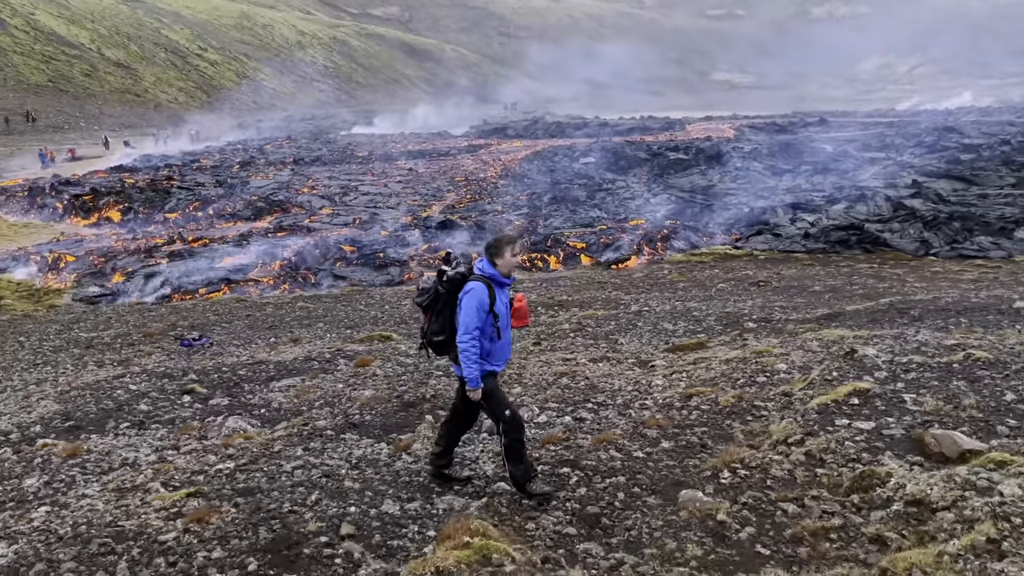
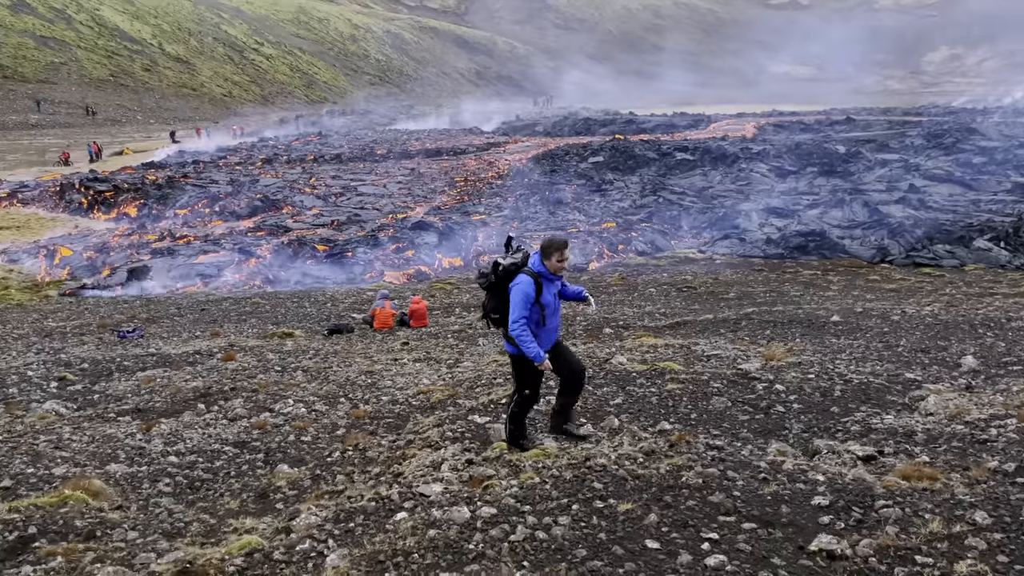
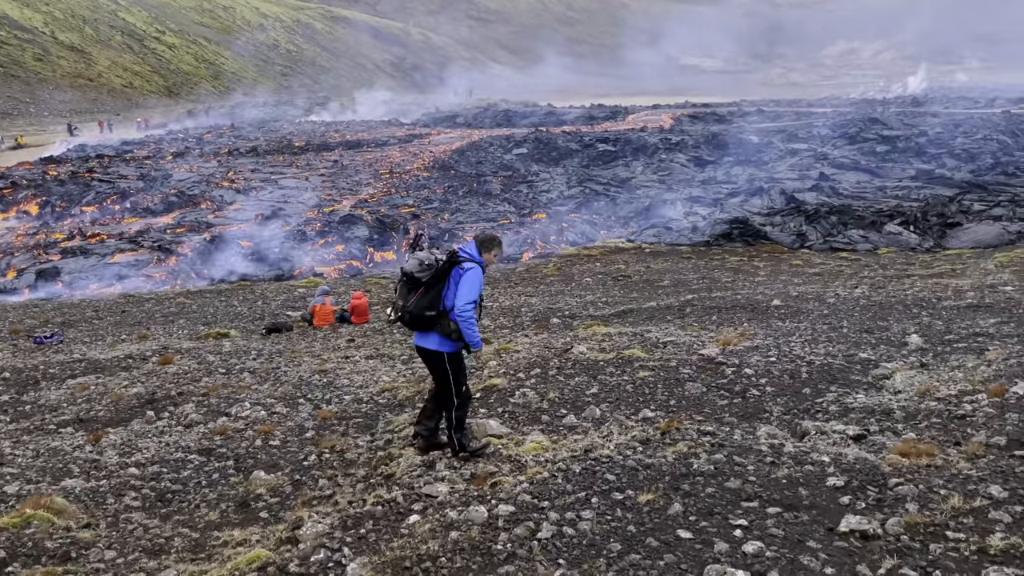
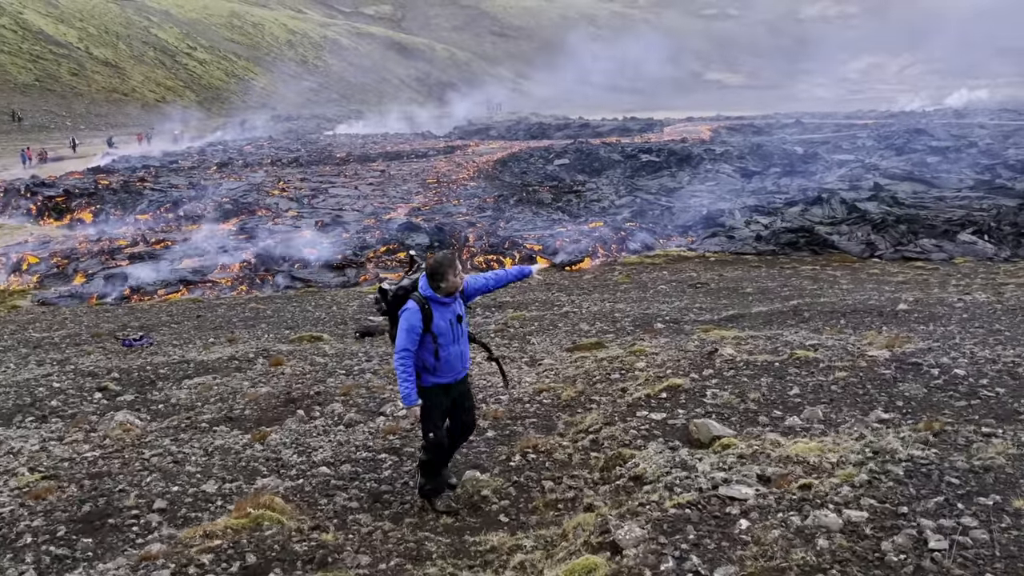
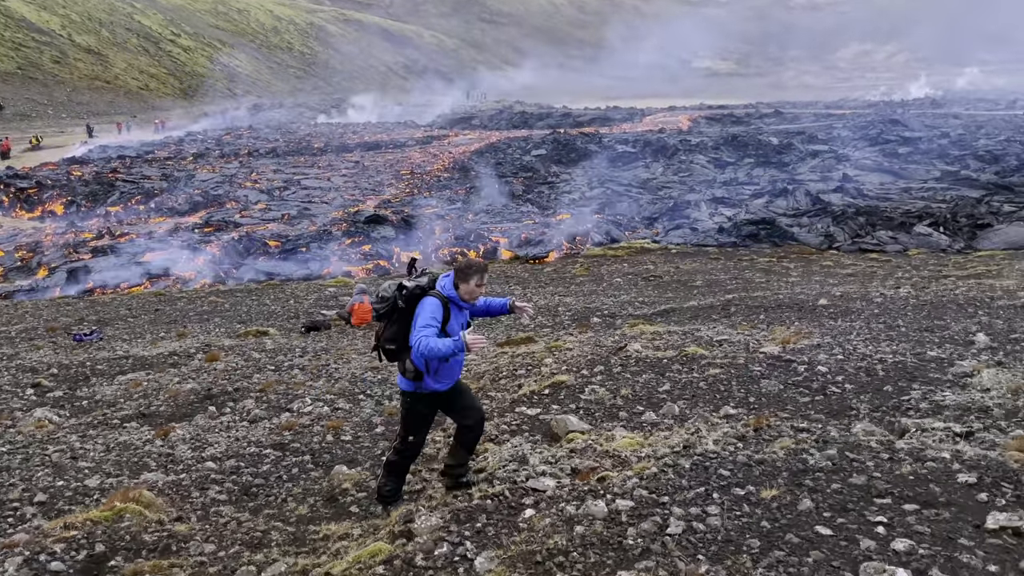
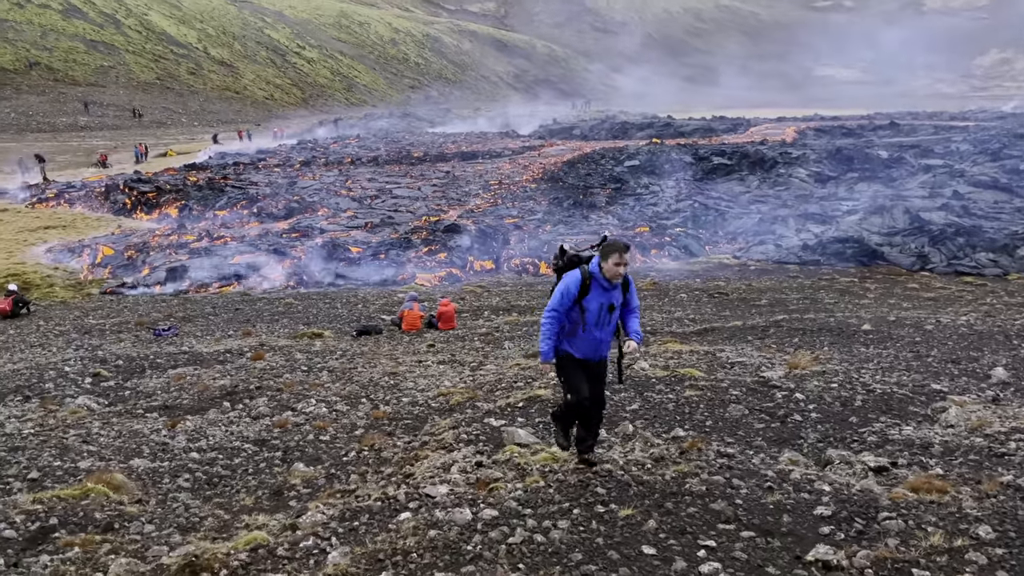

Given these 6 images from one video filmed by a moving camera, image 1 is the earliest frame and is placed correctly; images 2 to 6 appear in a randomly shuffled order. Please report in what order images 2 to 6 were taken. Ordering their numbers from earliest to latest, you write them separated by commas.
4, 5, 3, 2, 6
